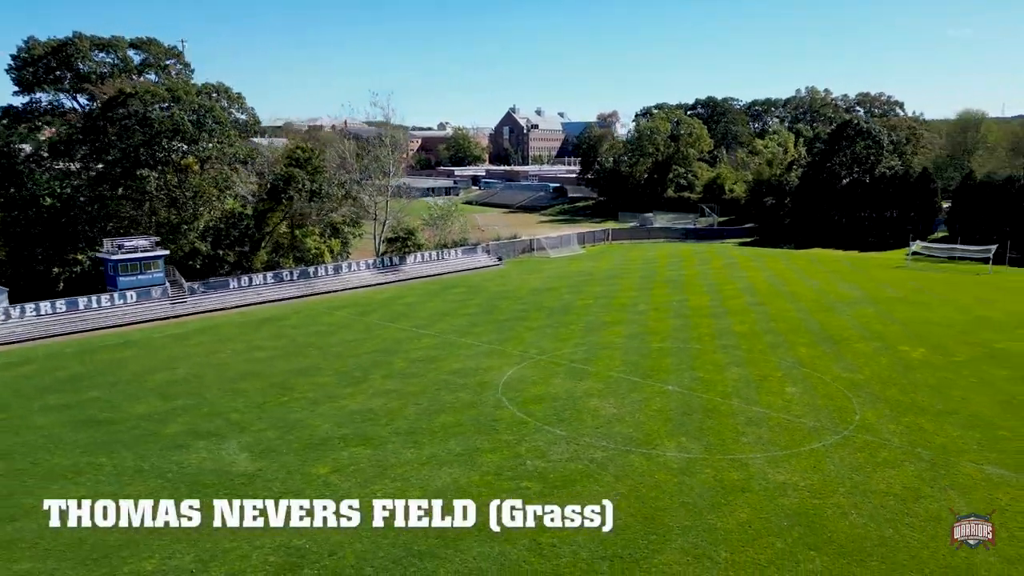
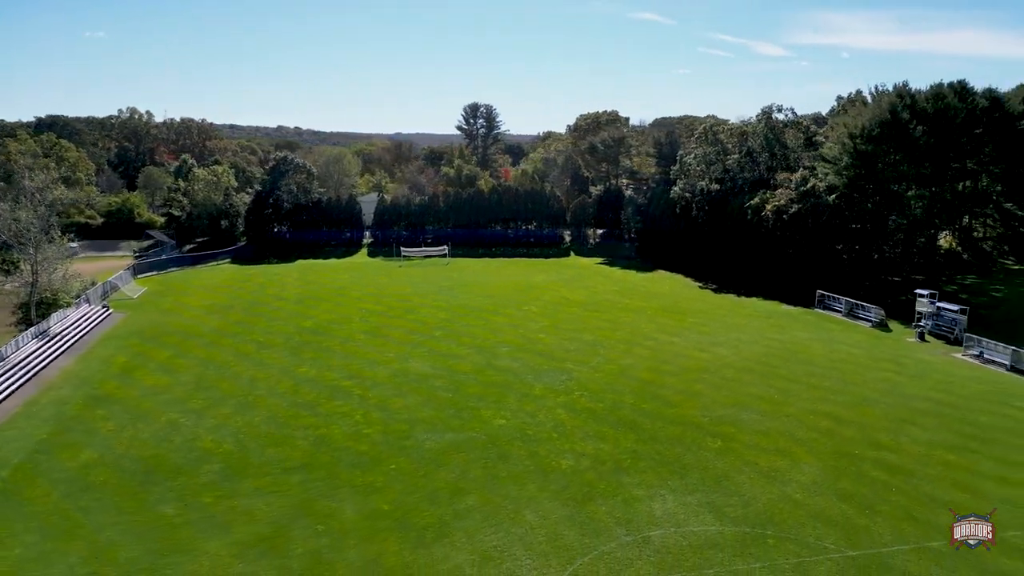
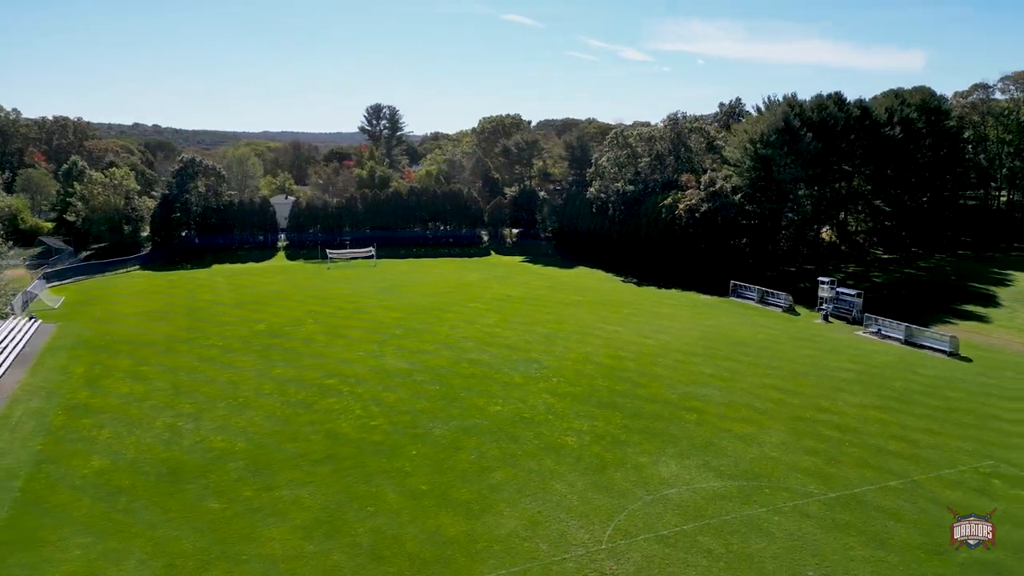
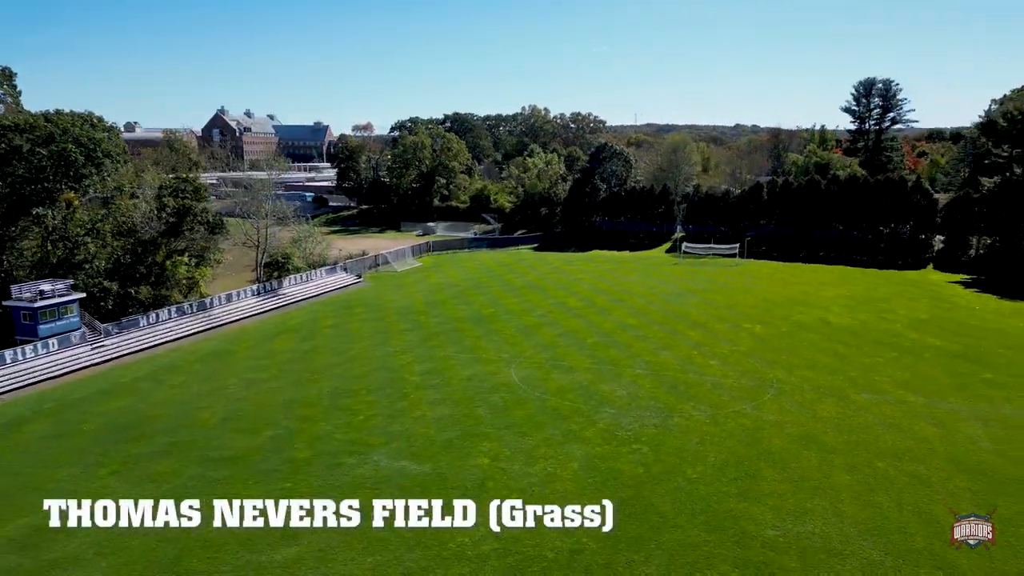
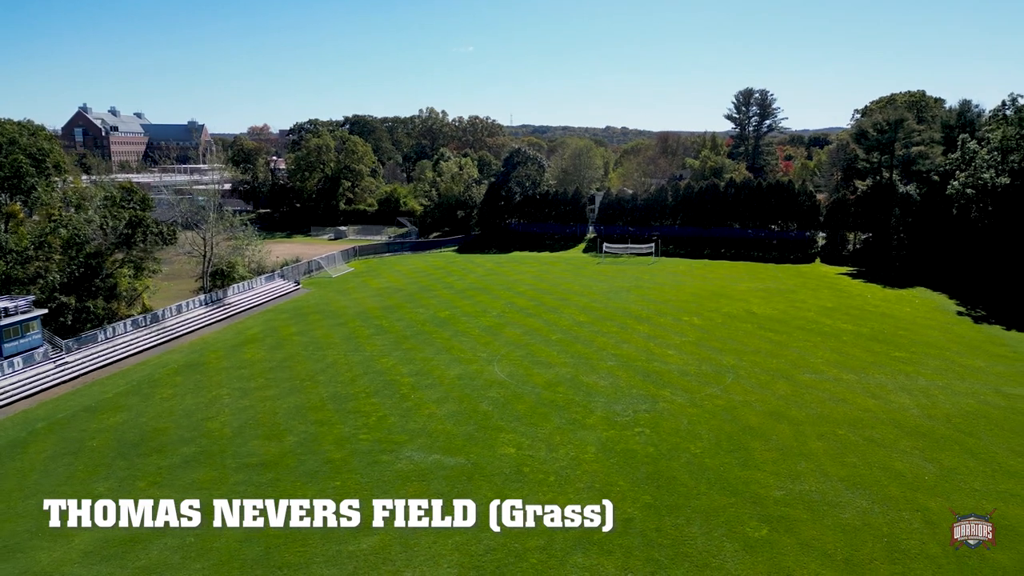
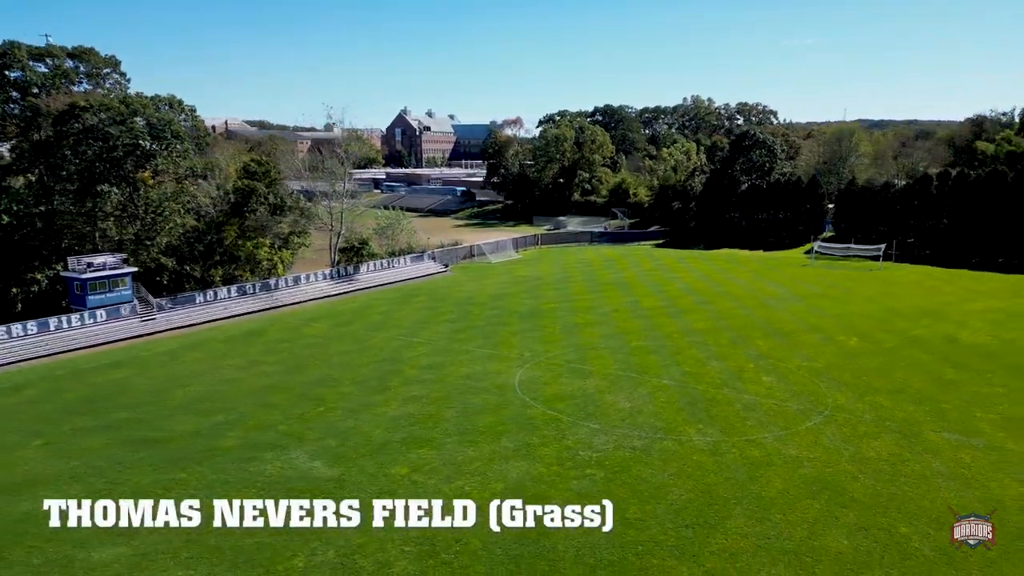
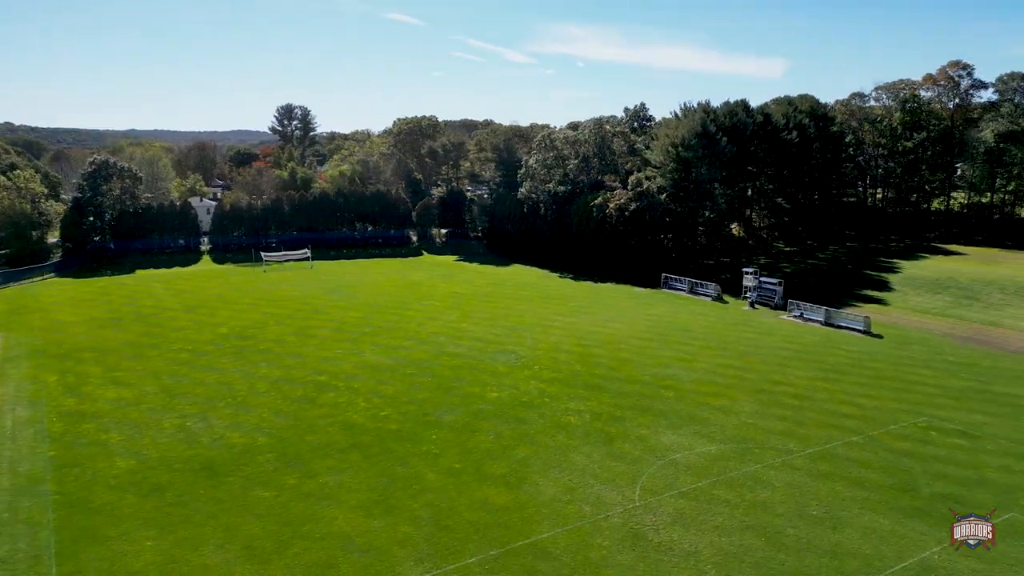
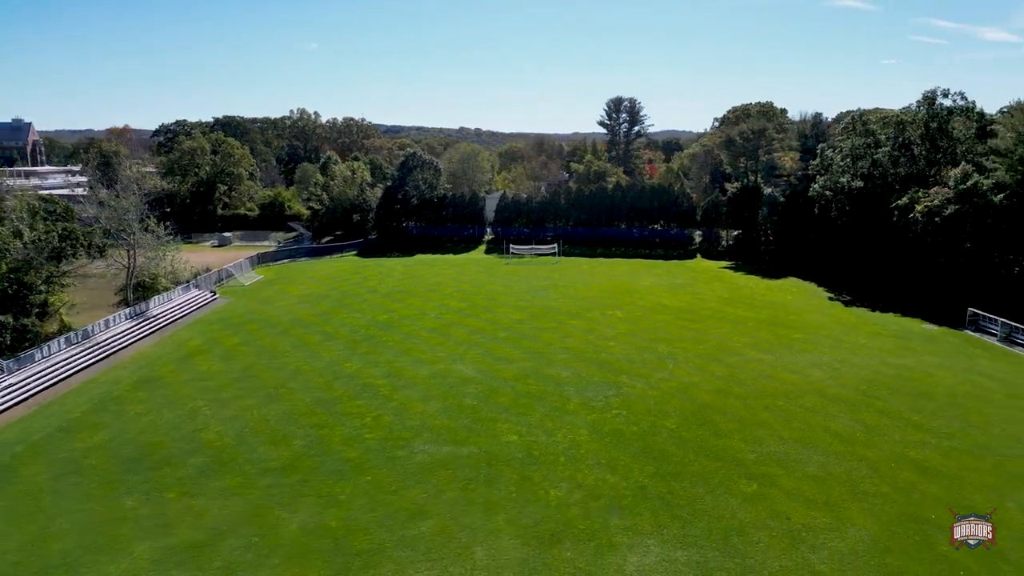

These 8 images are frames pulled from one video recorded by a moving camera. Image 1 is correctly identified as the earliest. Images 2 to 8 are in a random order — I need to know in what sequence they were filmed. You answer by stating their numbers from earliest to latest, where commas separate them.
6, 4, 5, 8, 2, 3, 7
